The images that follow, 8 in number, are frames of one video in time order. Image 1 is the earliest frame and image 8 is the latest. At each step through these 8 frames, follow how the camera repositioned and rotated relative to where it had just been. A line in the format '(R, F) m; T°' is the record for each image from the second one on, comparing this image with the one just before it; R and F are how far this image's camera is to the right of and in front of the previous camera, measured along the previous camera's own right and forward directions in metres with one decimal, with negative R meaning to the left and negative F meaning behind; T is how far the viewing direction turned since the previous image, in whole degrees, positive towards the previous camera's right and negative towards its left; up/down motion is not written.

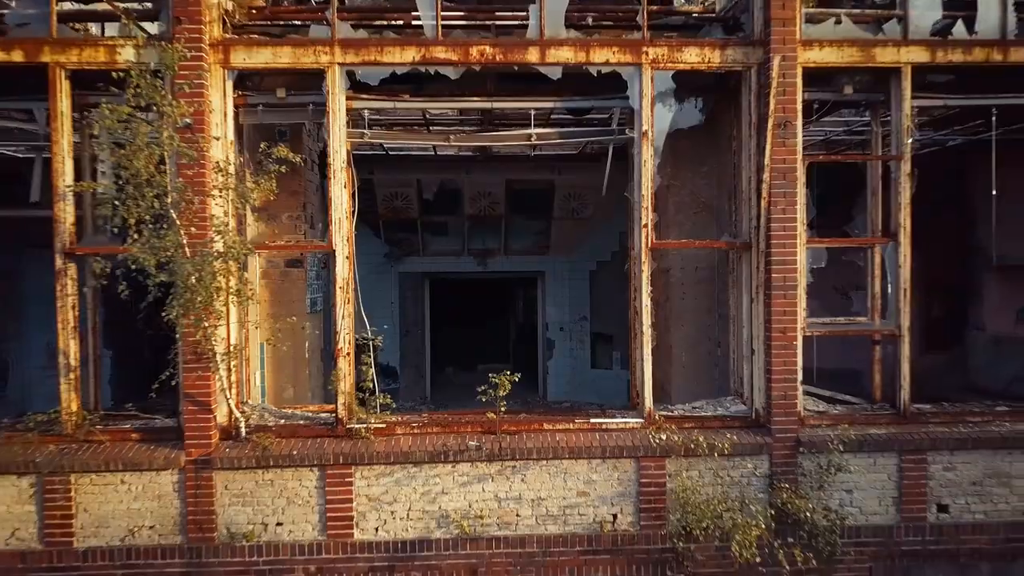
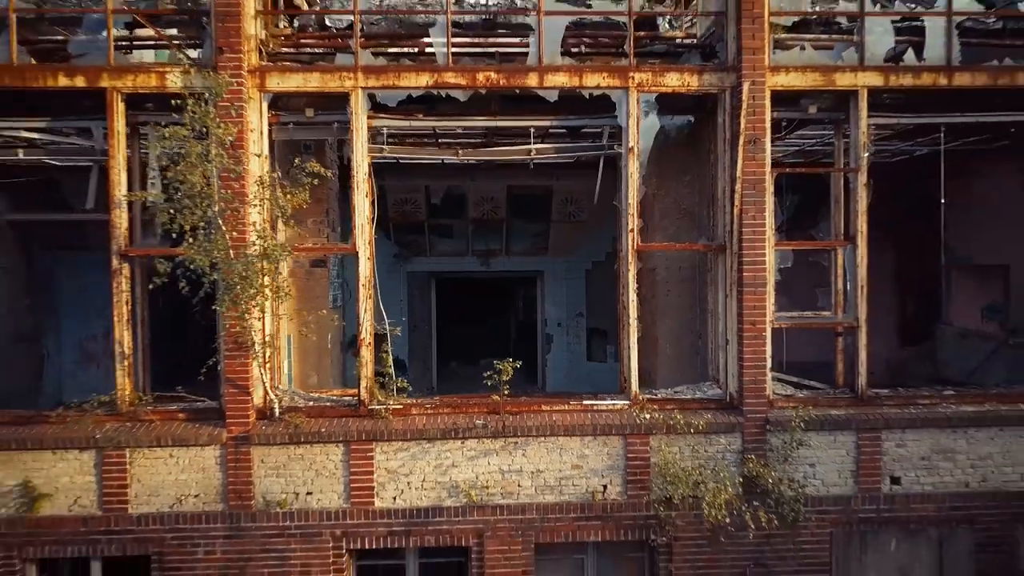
(0.0, -0.7) m; 0°
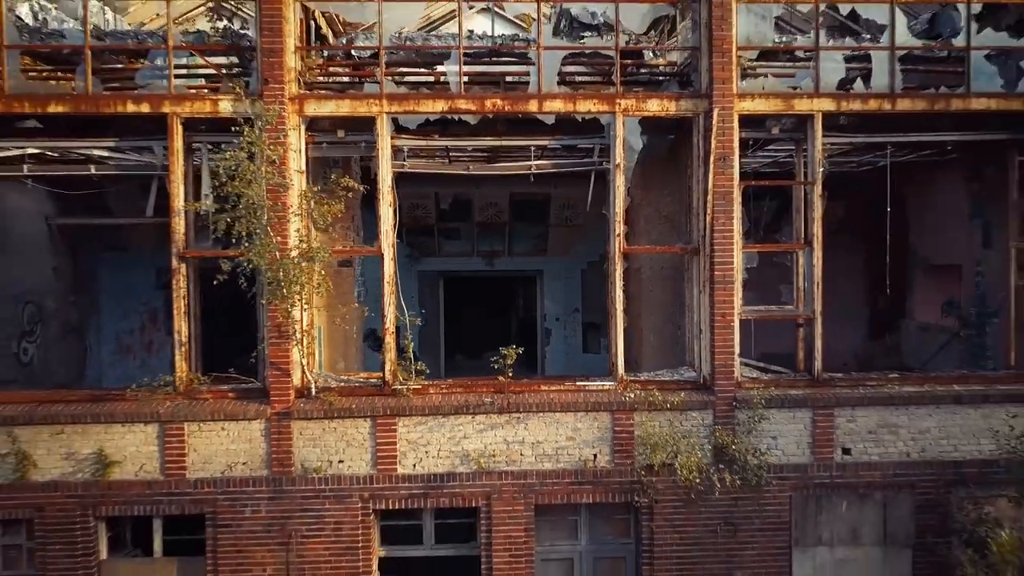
(0.0, -1.0) m; 0°
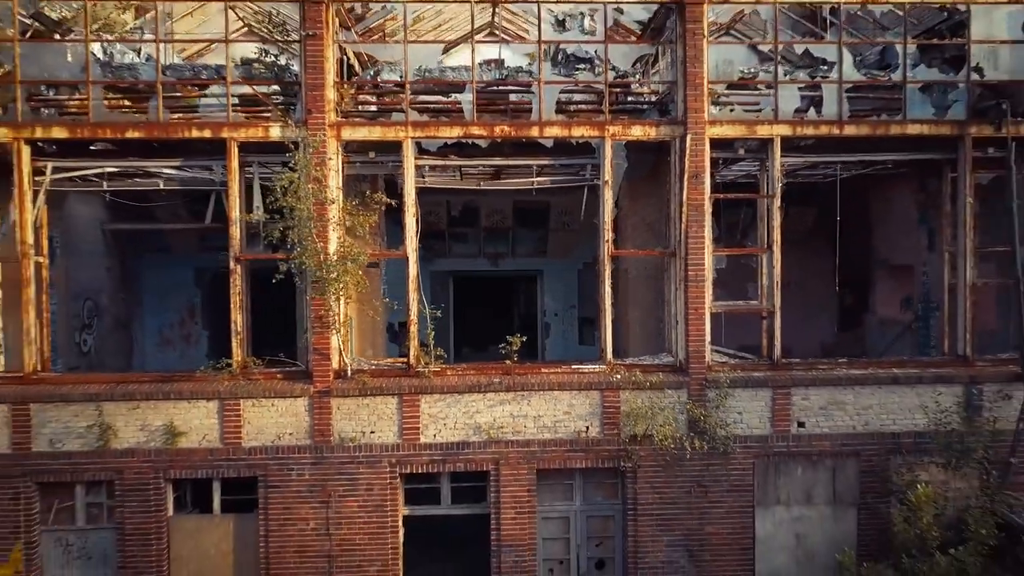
(0.0, -1.3) m; 0°
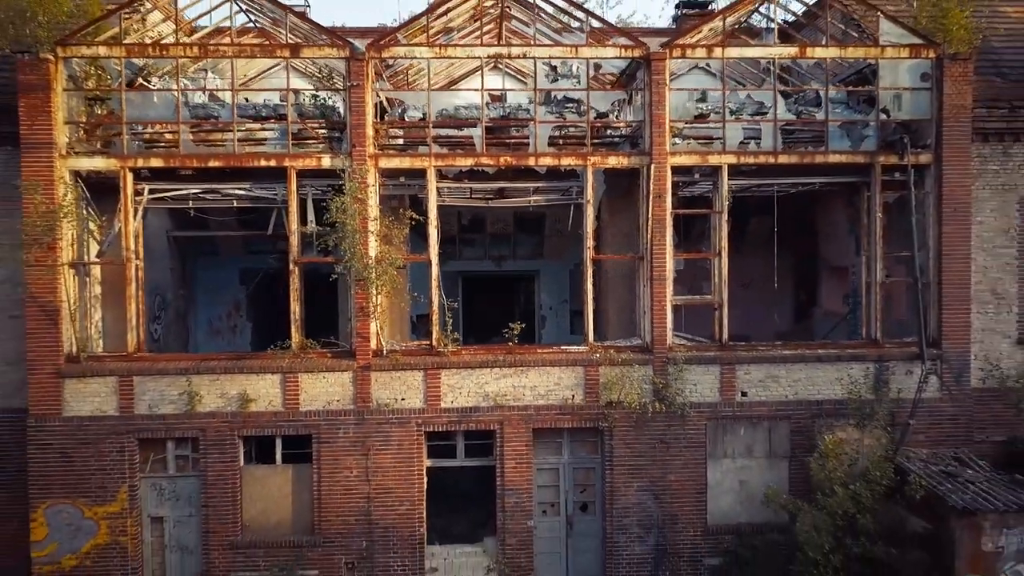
(0.0, -2.2) m; 0°
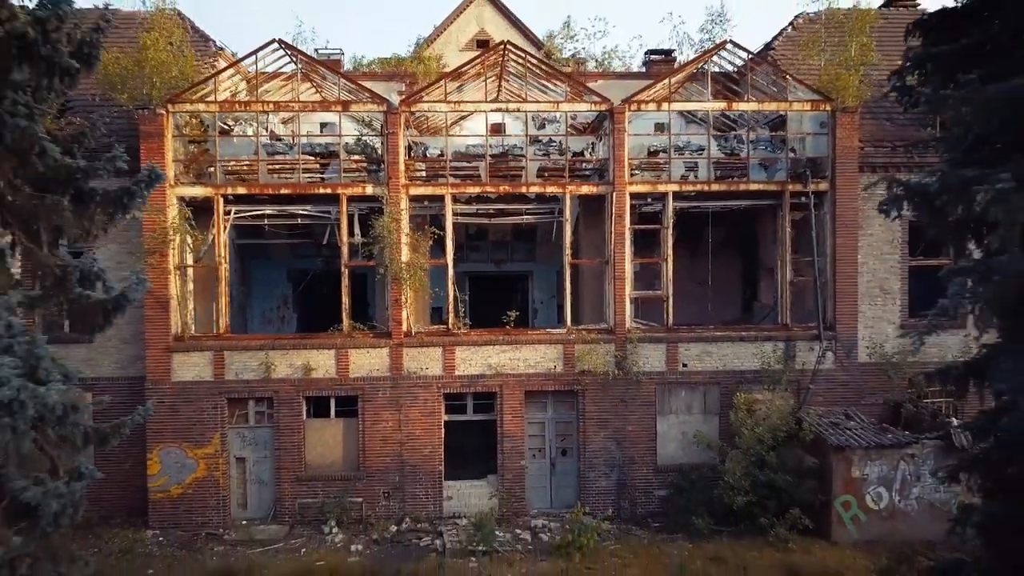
(+0.1, -3.5) m; 0°
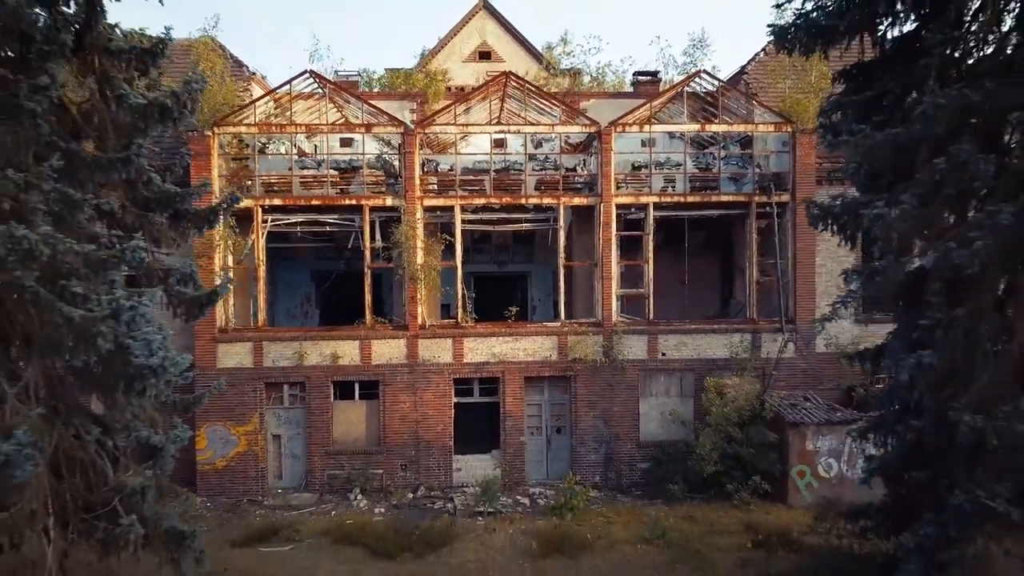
(0.0, -2.1) m; 0°
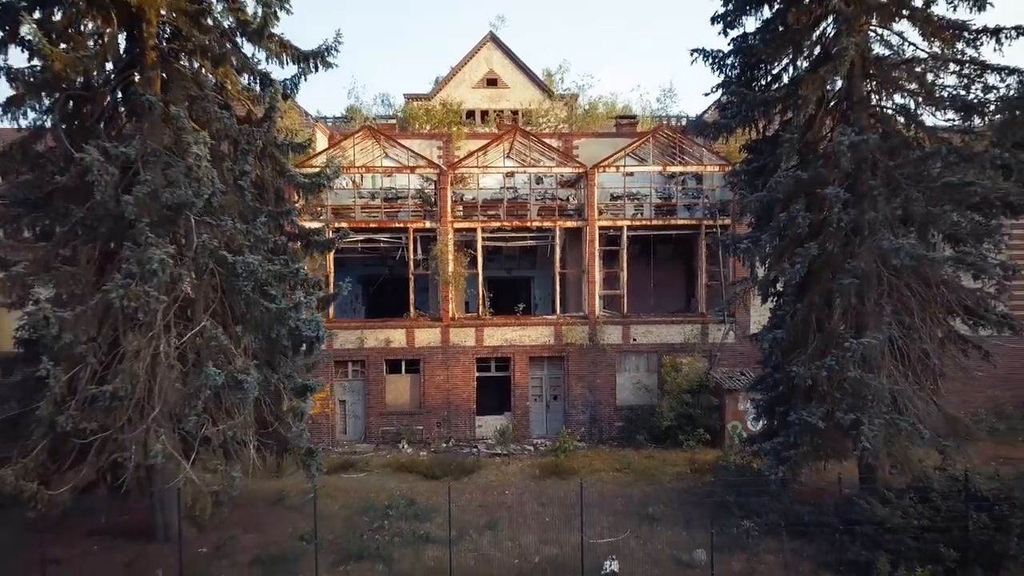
(-0.2, -5.3) m; 0°
